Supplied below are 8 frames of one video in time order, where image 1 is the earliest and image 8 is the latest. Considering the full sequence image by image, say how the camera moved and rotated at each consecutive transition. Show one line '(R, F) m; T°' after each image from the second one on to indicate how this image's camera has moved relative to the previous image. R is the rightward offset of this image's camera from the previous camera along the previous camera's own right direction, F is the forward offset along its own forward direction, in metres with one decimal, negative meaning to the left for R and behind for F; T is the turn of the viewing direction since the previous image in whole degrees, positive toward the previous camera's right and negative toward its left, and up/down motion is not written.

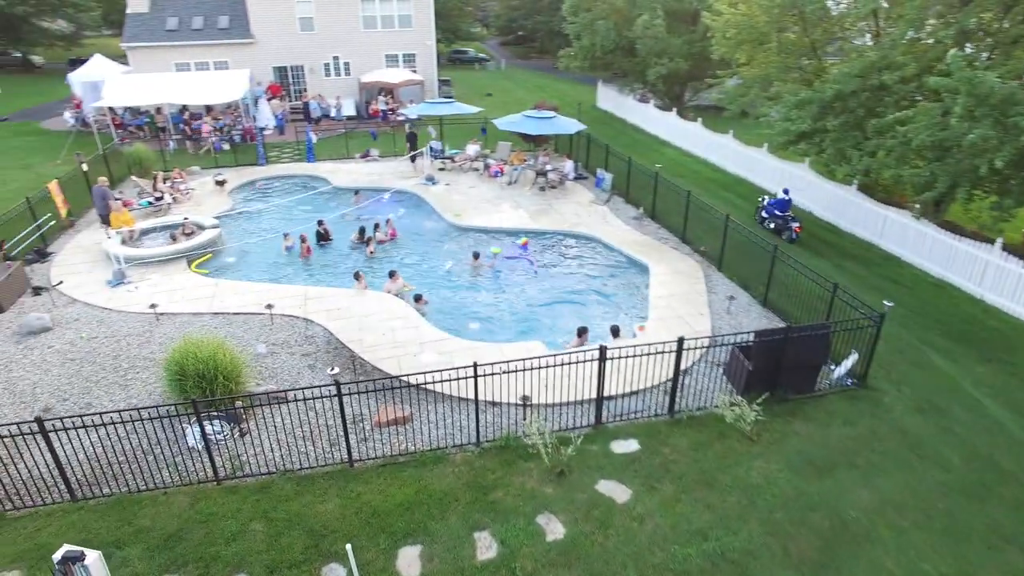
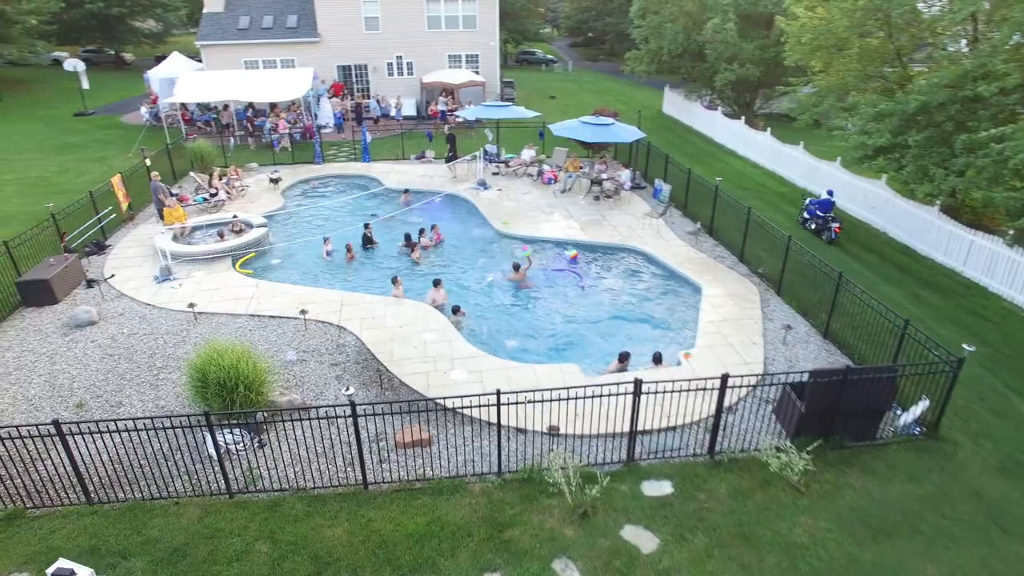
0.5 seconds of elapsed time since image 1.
(+0.4, +0.6) m; -5°
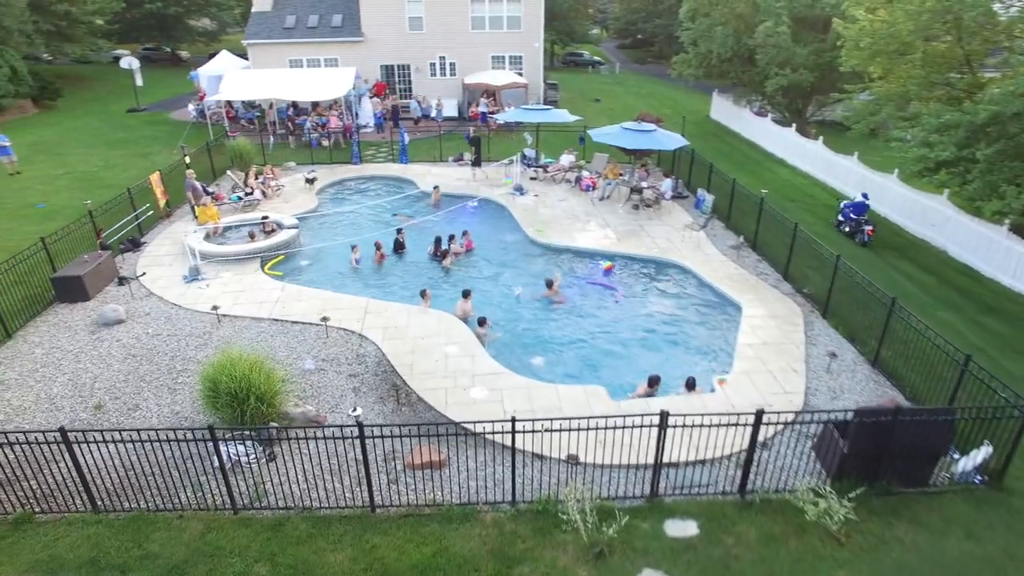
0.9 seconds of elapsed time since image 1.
(+0.3, +0.5) m; -4°
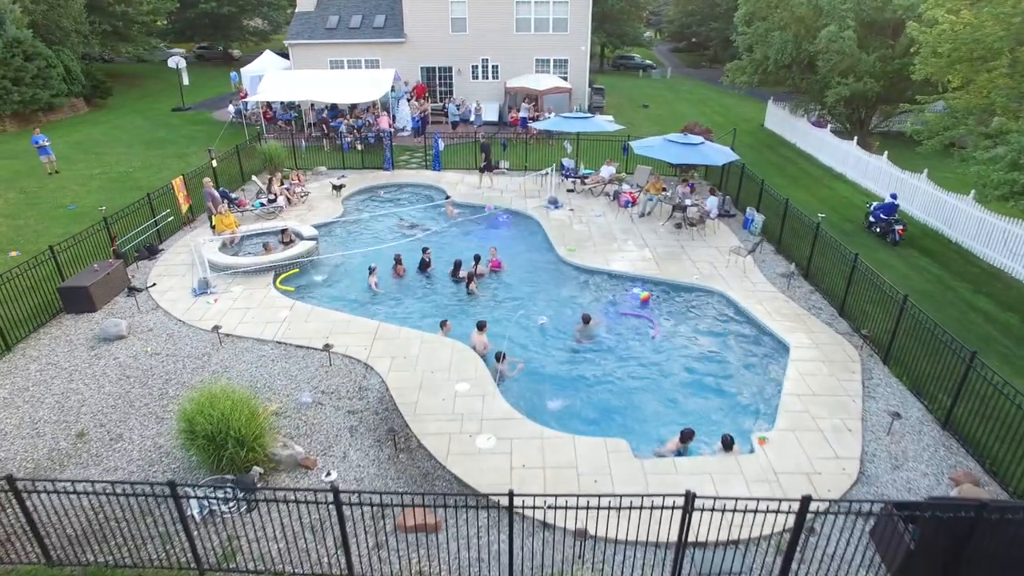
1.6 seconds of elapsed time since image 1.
(+0.4, +1.2) m; -4°
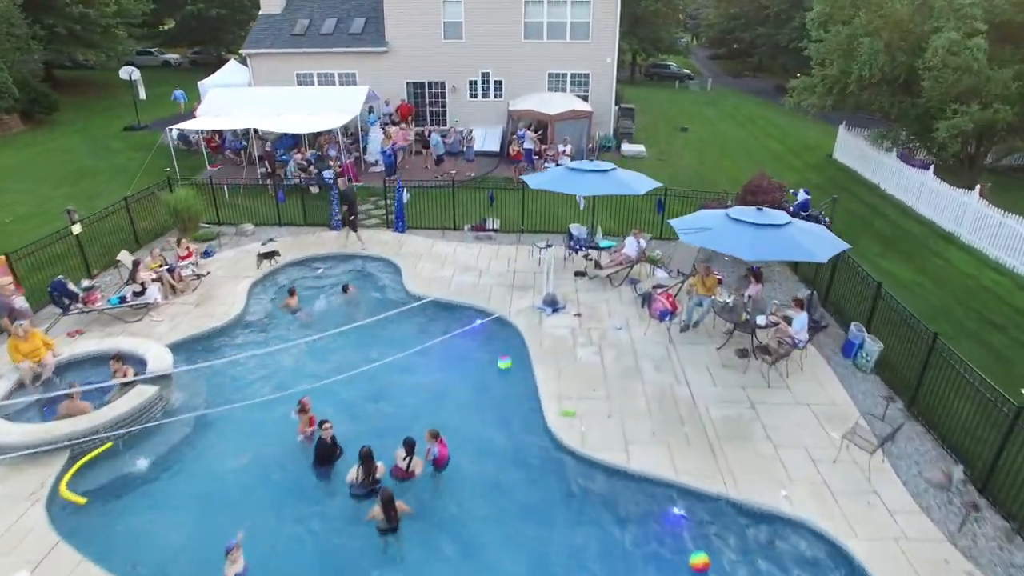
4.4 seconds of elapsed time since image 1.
(+1.0, +6.3) m; -2°
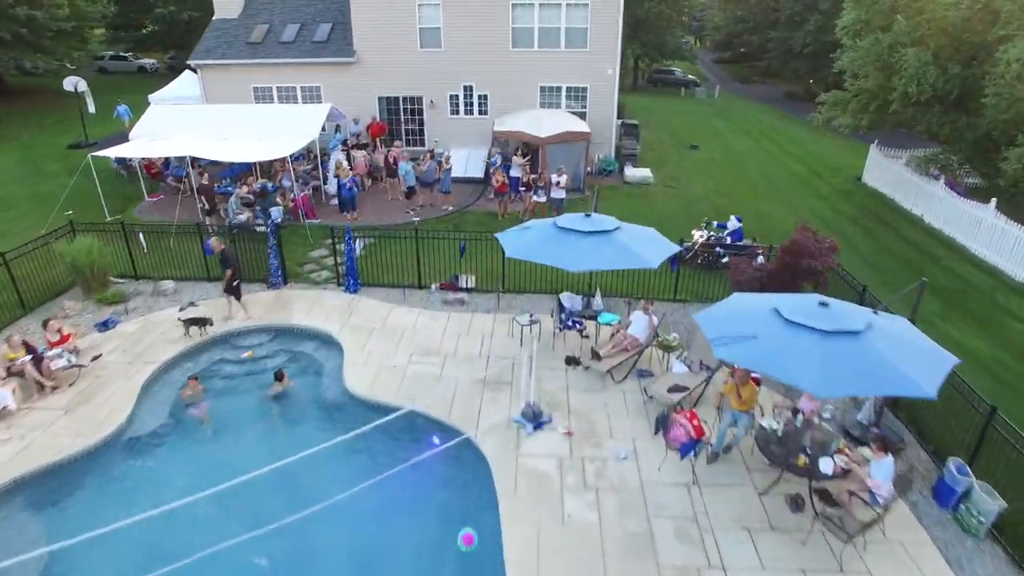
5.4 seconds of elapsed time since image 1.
(+0.5, +3.3) m; 0°
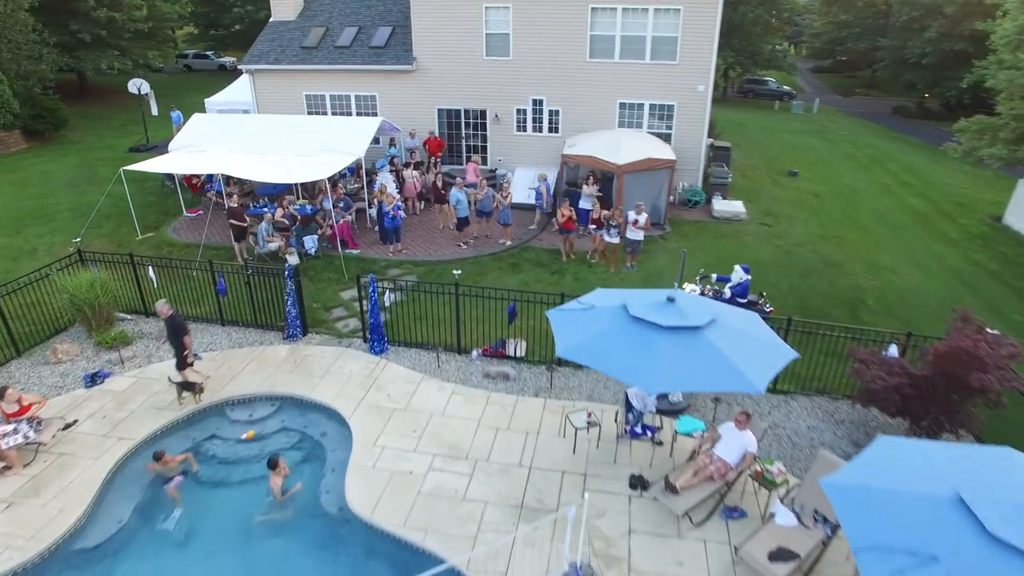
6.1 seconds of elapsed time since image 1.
(+0.2, +2.5) m; -6°
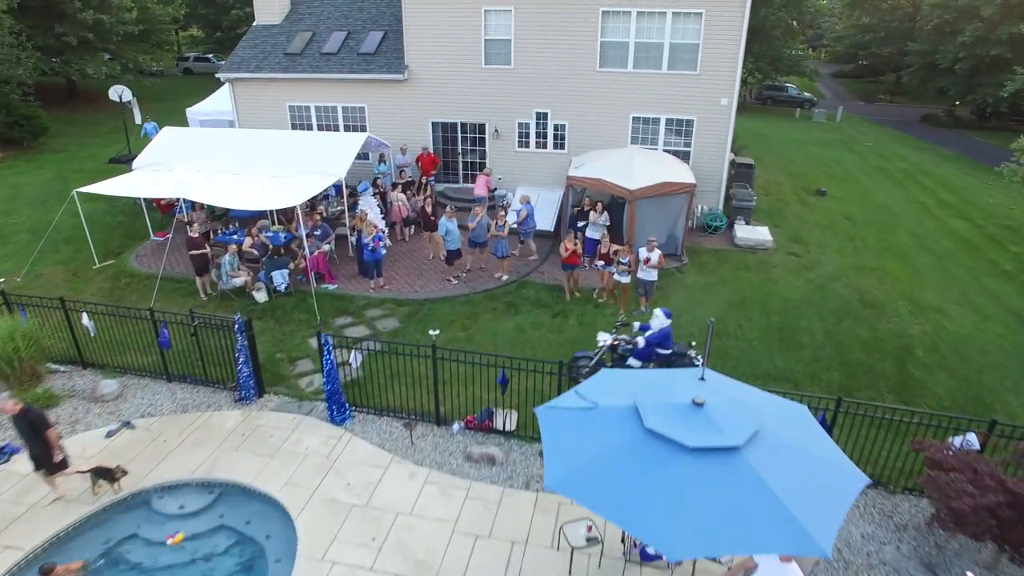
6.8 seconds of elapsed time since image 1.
(+0.3, +1.9) m; -1°
